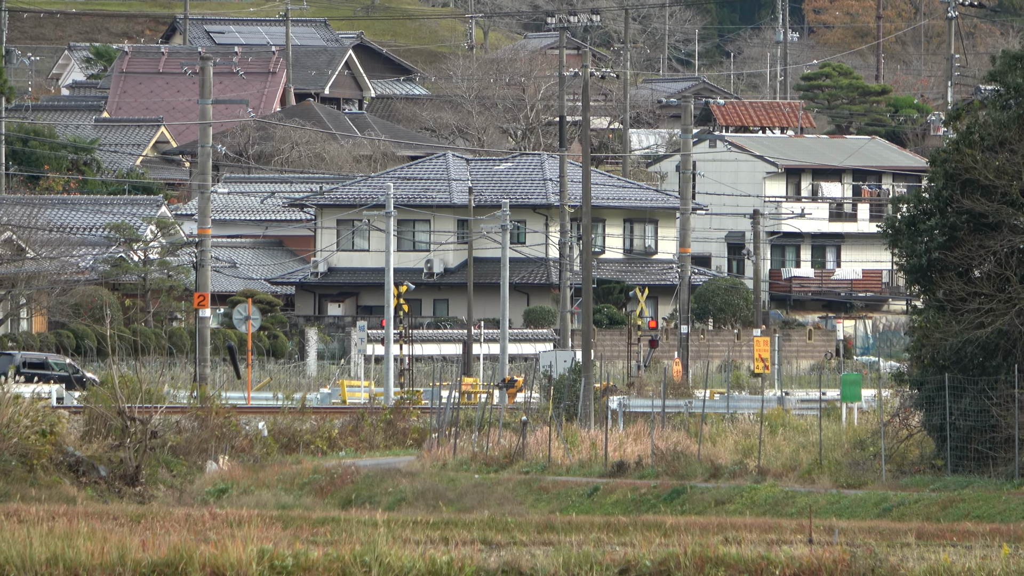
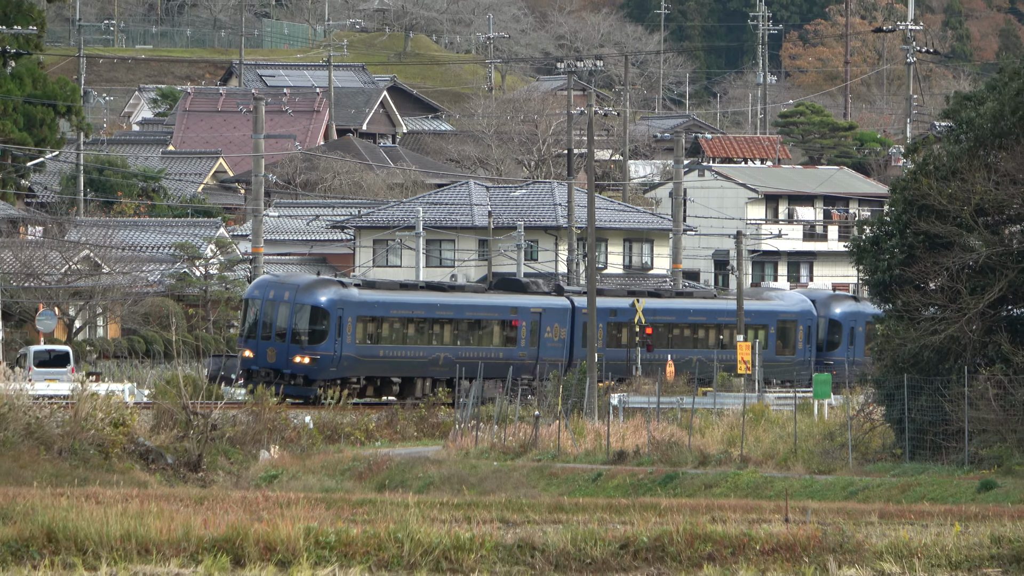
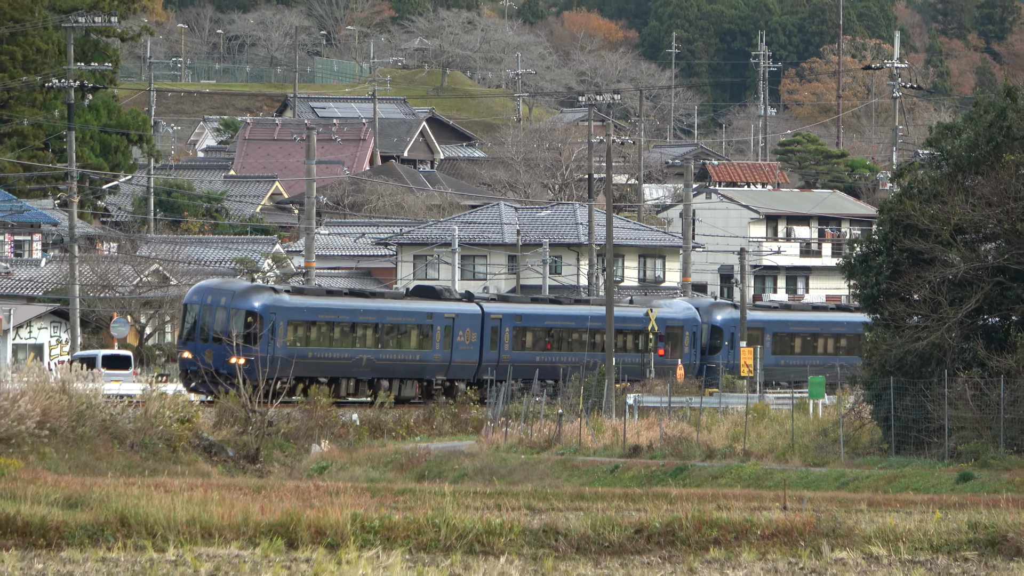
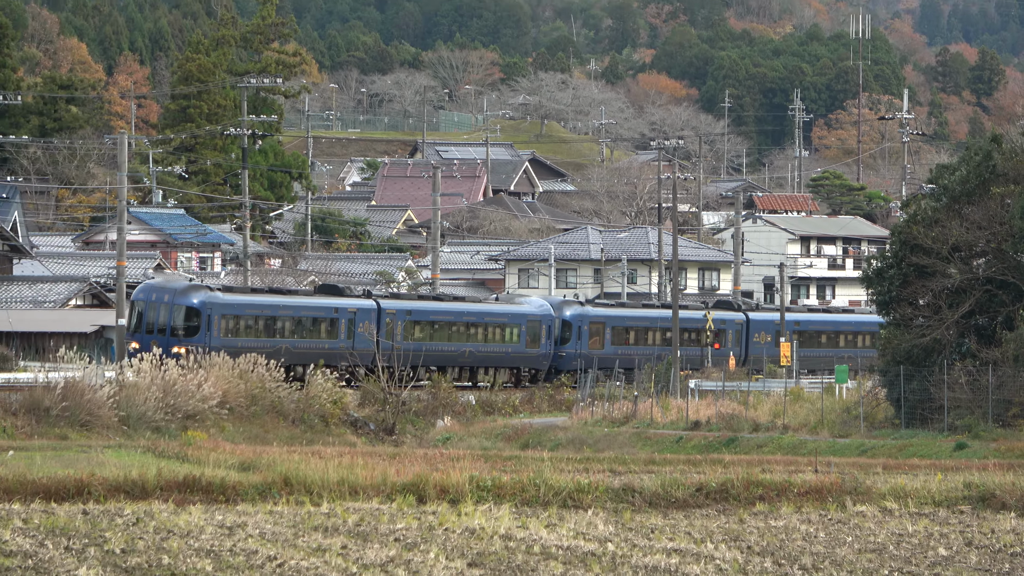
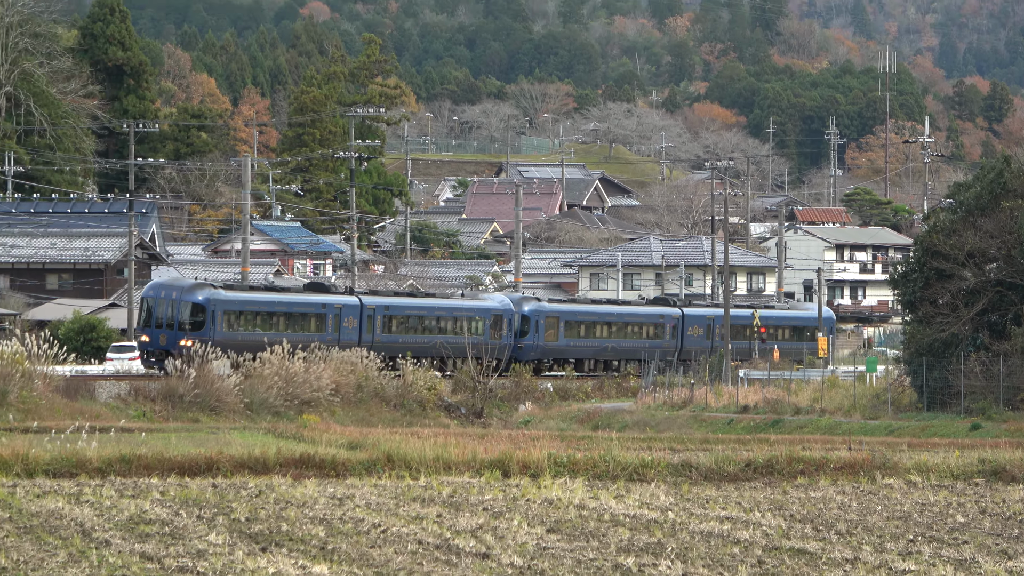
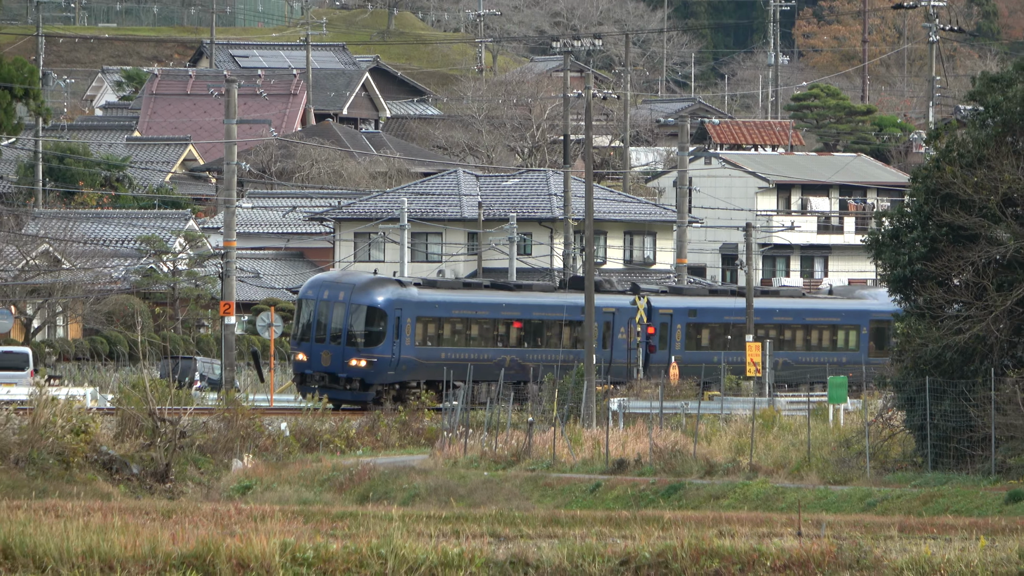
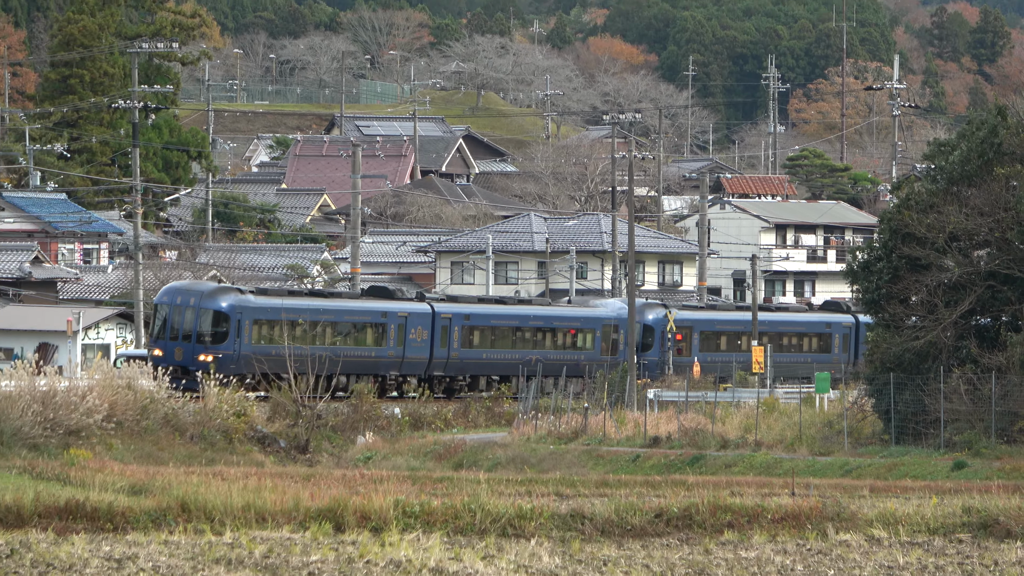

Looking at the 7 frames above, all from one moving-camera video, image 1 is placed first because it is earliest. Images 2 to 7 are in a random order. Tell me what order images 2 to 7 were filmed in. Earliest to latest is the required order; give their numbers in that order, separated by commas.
6, 2, 3, 7, 4, 5
